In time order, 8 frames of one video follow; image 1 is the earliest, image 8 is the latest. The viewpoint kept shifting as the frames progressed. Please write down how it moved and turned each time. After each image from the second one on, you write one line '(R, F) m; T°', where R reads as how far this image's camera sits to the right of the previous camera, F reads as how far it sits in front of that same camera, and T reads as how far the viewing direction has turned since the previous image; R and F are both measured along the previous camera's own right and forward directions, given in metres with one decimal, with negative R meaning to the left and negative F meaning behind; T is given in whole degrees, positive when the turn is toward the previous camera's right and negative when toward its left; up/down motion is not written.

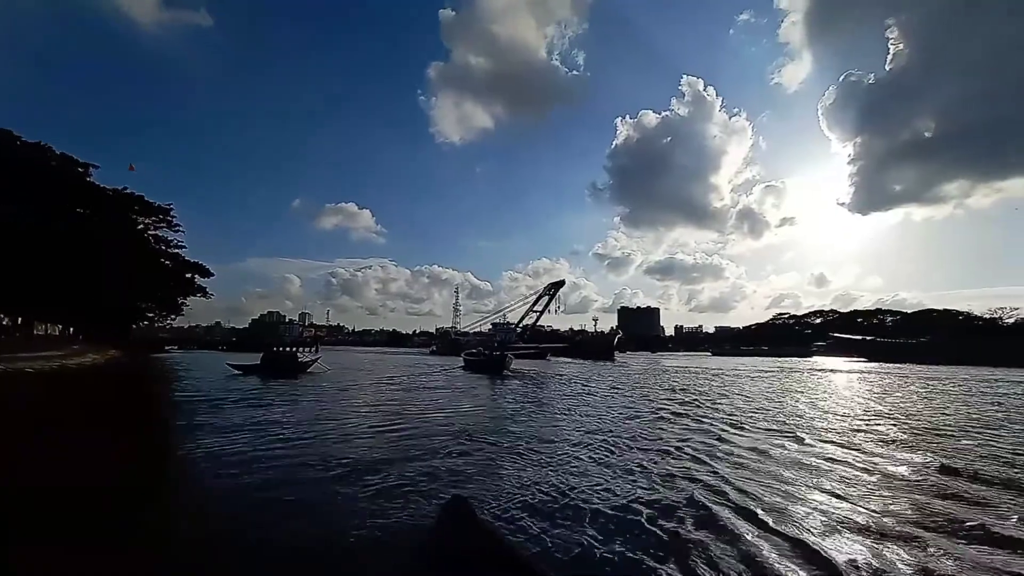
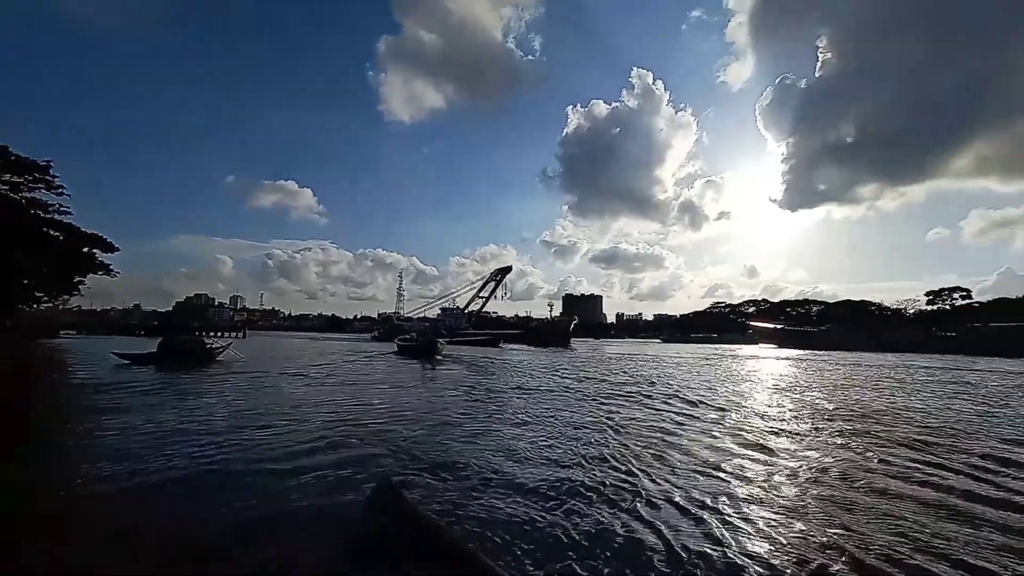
(-0.1, +0.8) m; +6°
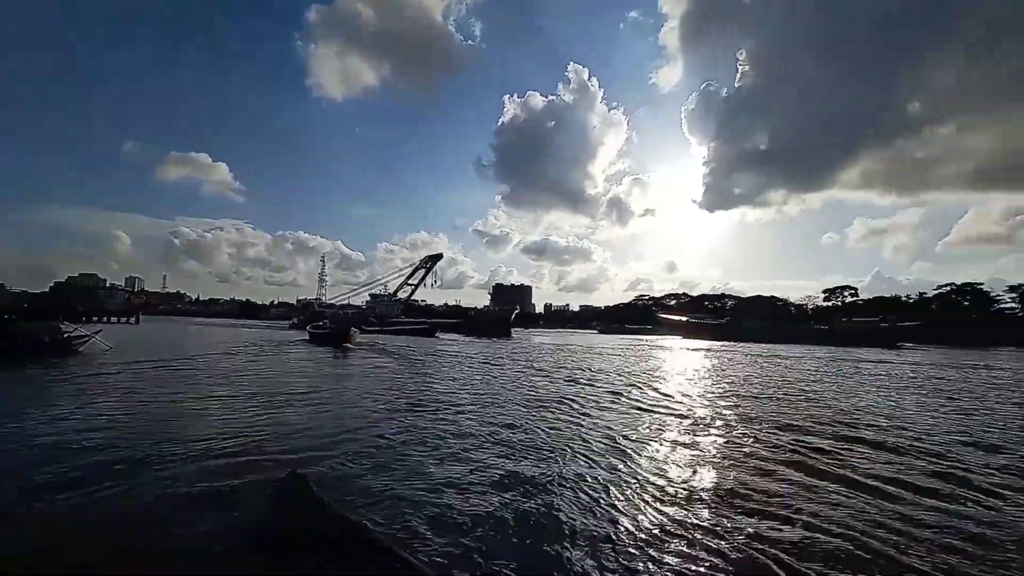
(-0.3, +0.8) m; +8°
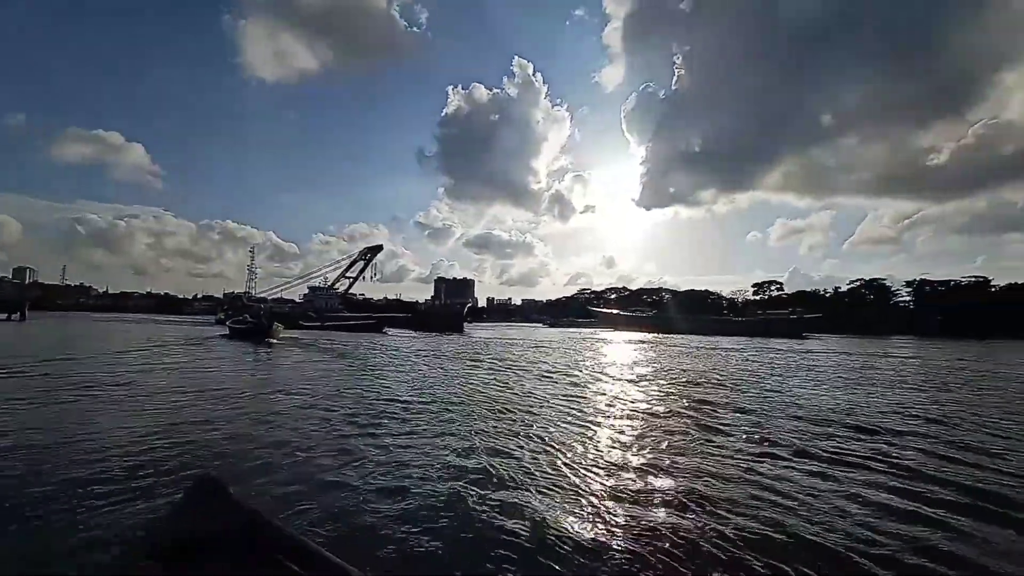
(-0.4, +0.4) m; +7°
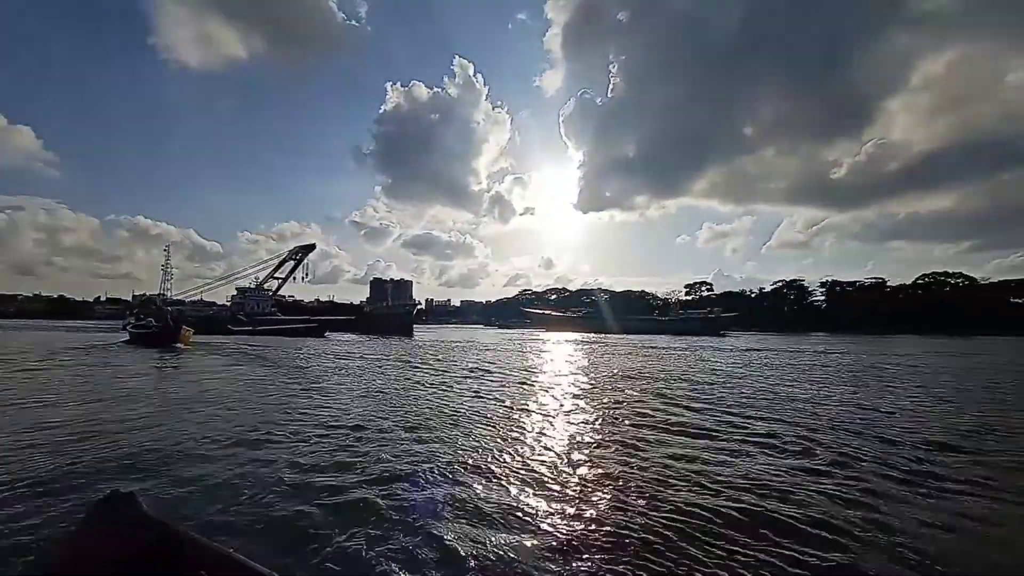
(-0.4, +0.2) m; +7°
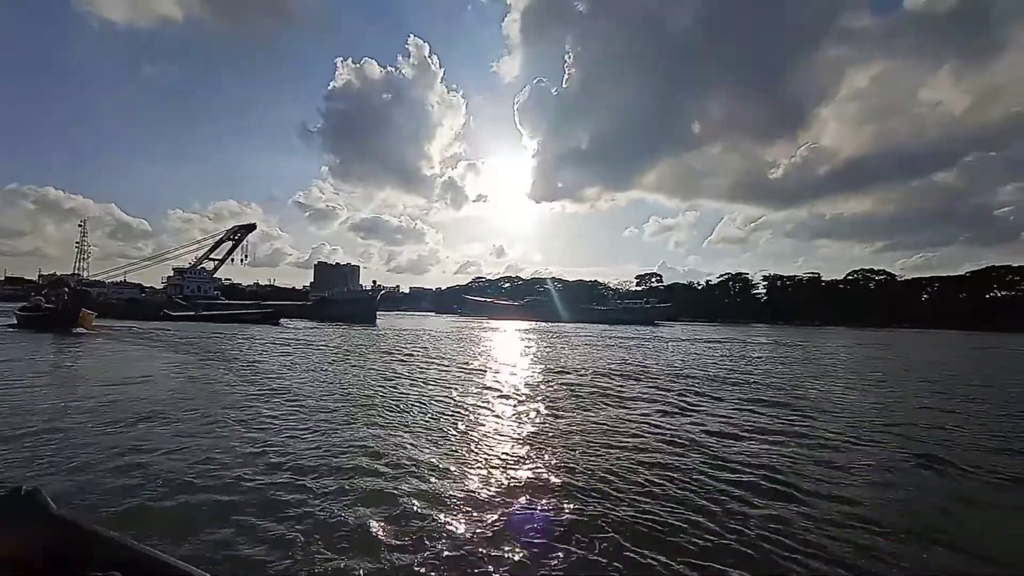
(-0.6, +0.1) m; +6°
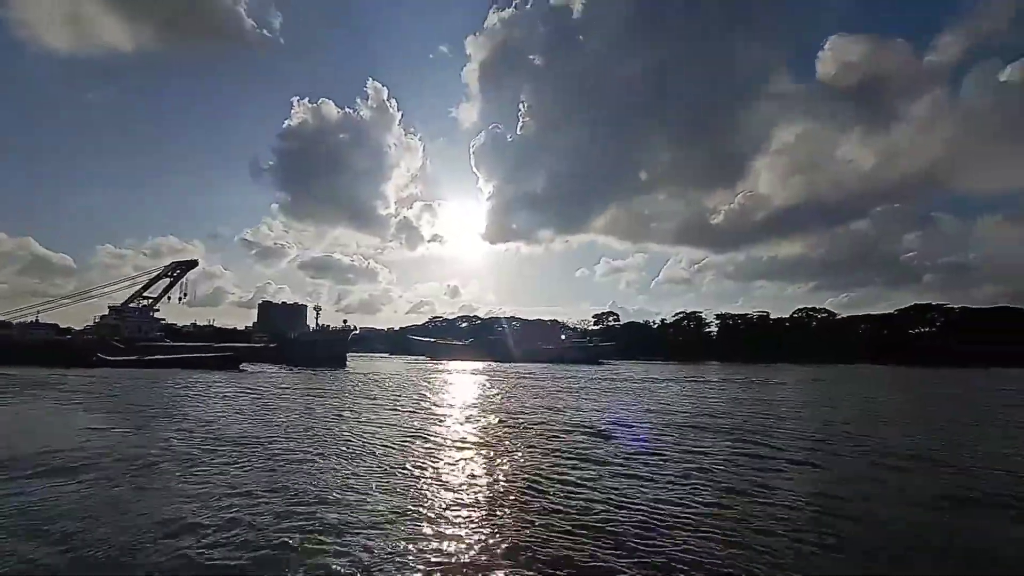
(-0.7, 0.0) m; +6°
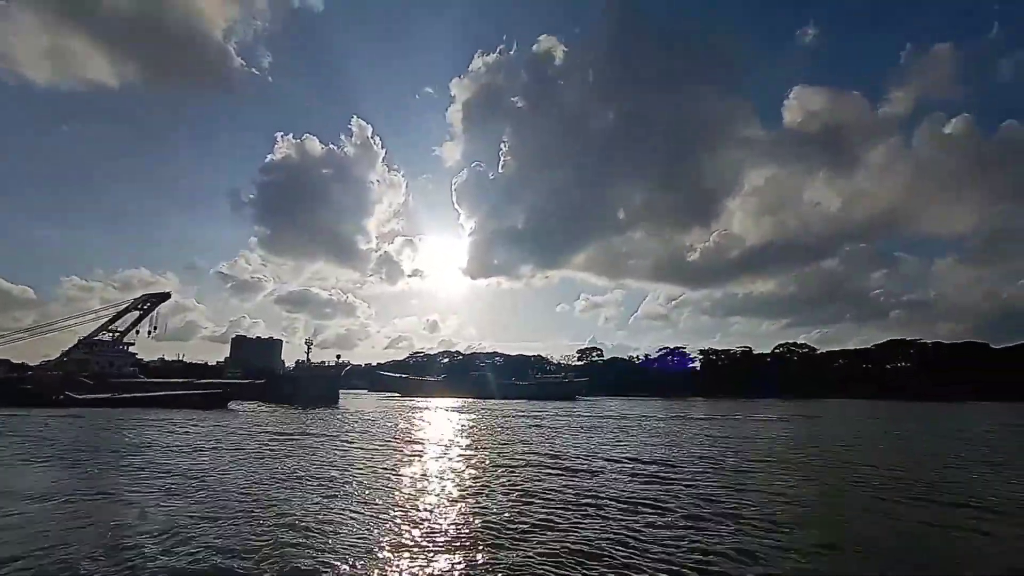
(-0.4, -0.1) m; +2°
